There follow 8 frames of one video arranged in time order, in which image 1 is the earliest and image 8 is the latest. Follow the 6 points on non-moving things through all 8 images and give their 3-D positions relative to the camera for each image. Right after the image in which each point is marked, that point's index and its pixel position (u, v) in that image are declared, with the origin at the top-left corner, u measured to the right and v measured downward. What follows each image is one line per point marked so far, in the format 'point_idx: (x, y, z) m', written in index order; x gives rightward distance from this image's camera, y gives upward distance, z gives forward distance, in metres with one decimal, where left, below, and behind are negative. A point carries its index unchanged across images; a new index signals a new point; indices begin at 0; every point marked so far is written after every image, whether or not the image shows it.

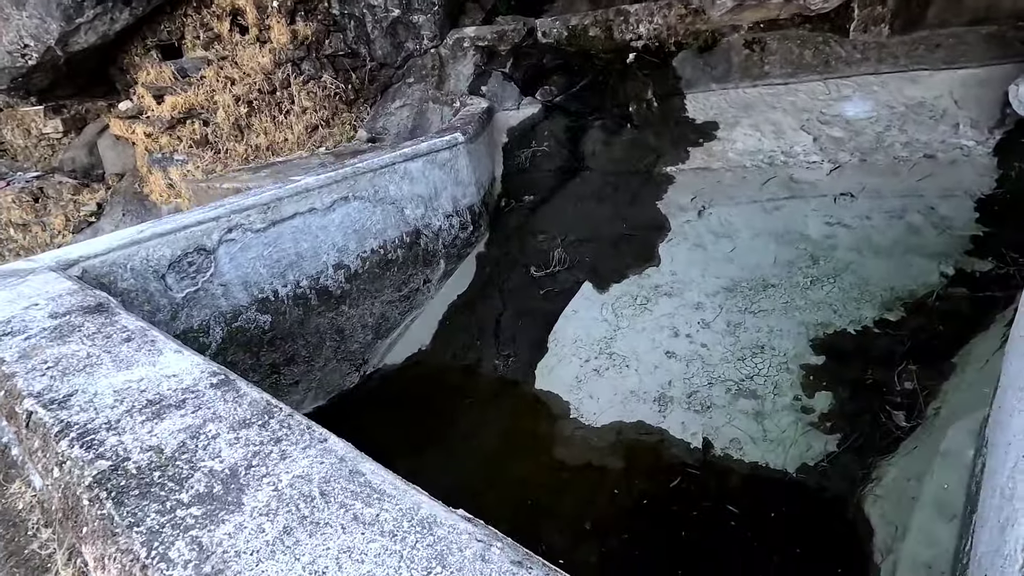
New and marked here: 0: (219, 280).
0: (-1.2, 0.0, +2.2) m
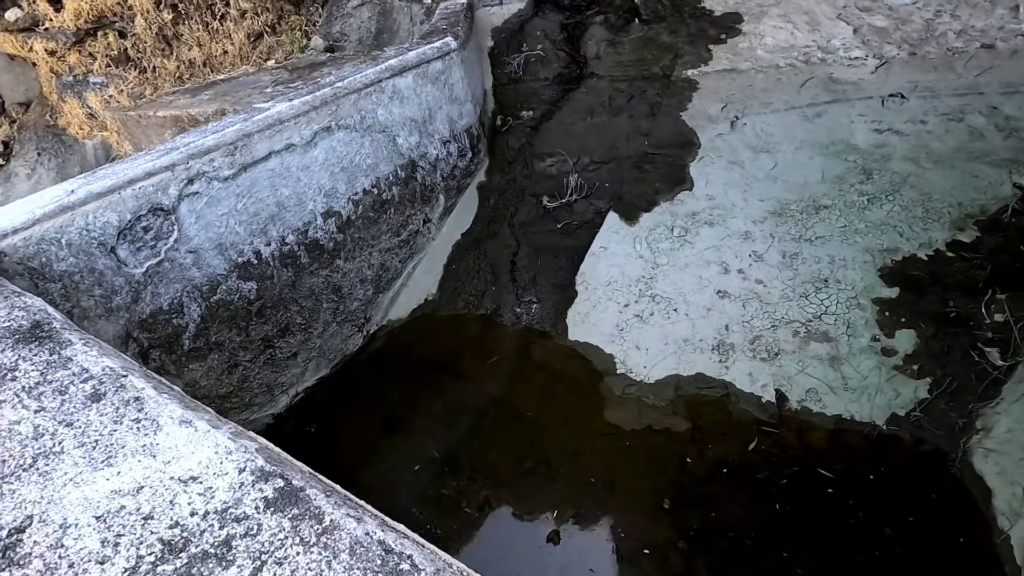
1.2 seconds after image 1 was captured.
0: (-1.1, +0.1, +1.8) m
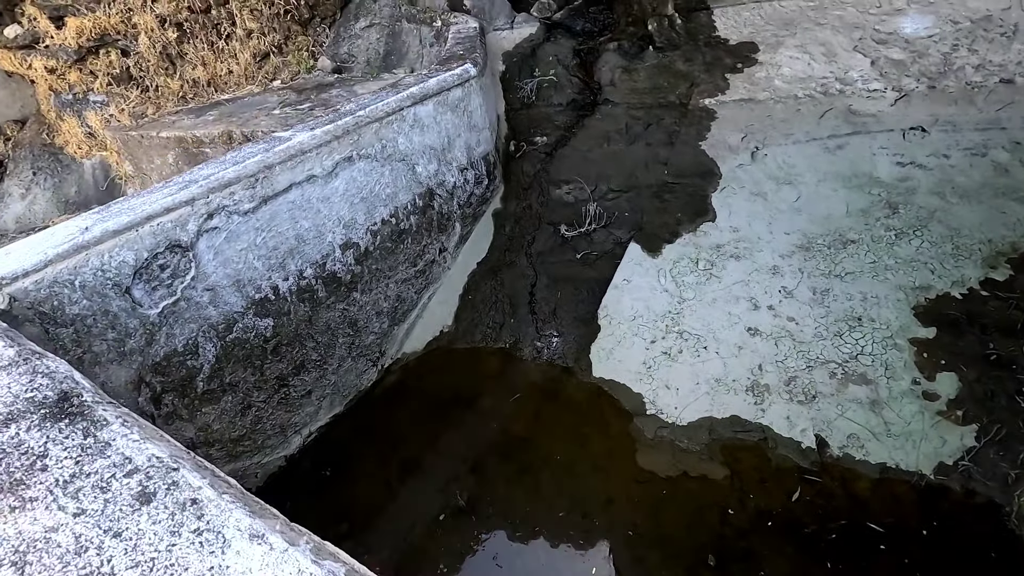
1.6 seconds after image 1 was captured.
0: (-1.0, 0.0, +1.7) m
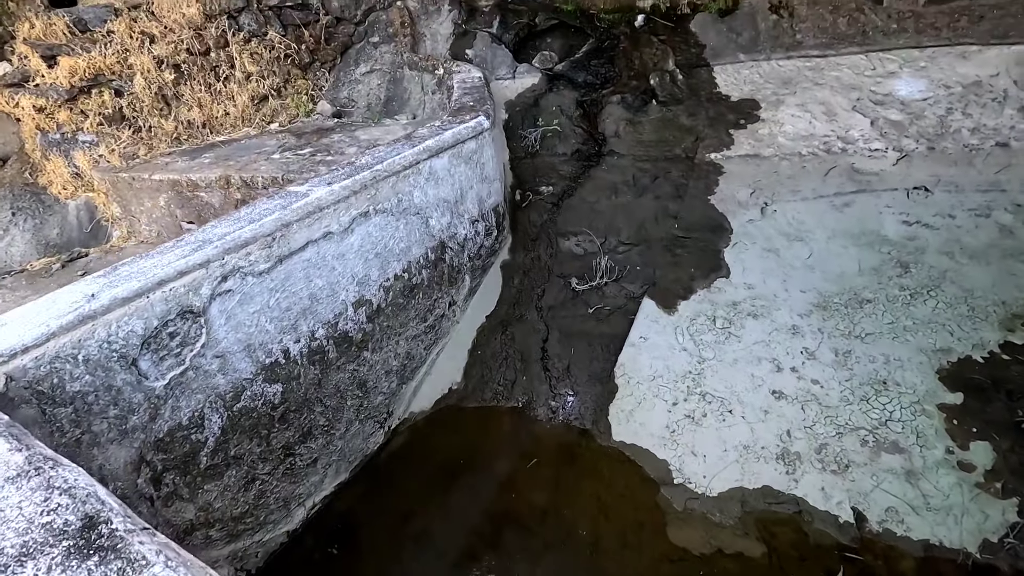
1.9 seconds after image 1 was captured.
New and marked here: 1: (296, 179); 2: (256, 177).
0: (-0.9, -0.2, +1.5) m
1: (-1.2, +0.6, +3.0) m
2: (-1.5, +0.6, +3.1) m
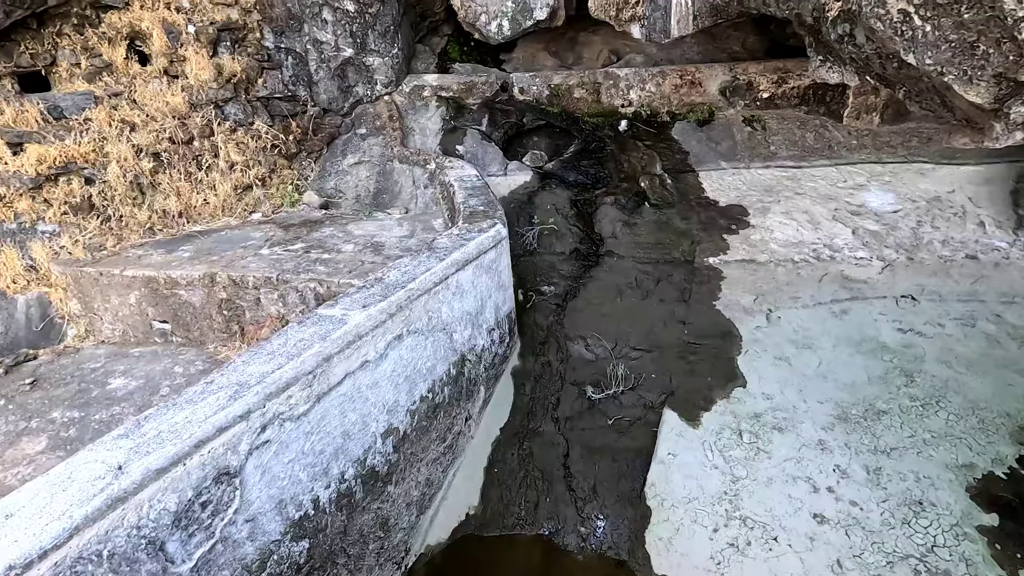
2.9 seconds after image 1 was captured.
0: (-0.7, -0.6, +1.3) m
1: (-1.1, 0.0, +2.8) m
2: (-1.4, +0.1, +2.9) m
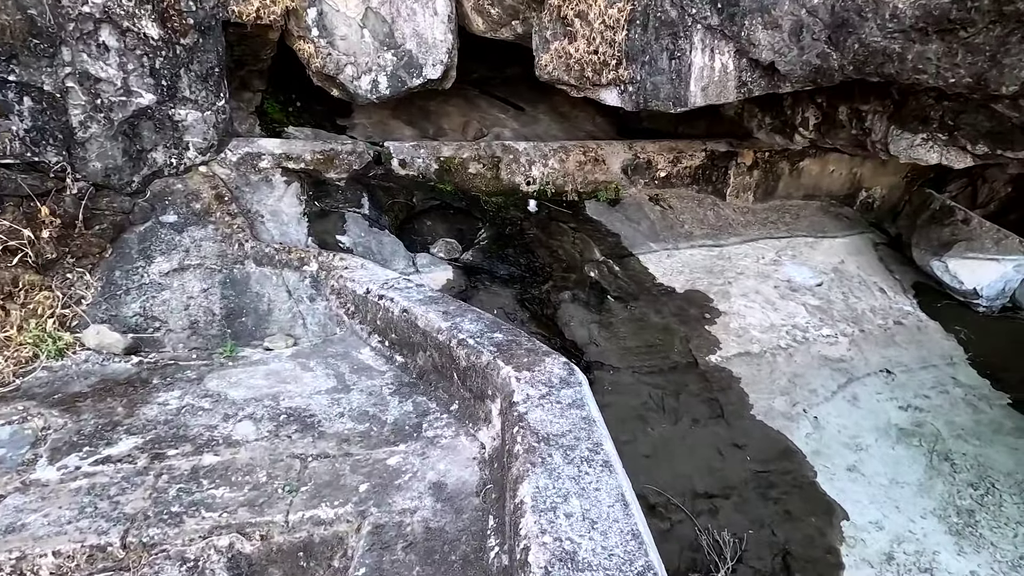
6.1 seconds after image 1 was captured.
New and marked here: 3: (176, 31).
0: (+0.3, -1.0, +0.2) m
1: (-0.9, -0.6, +1.3) m
2: (-1.1, -0.6, +1.3) m
3: (-1.6, +1.2, +2.6) m
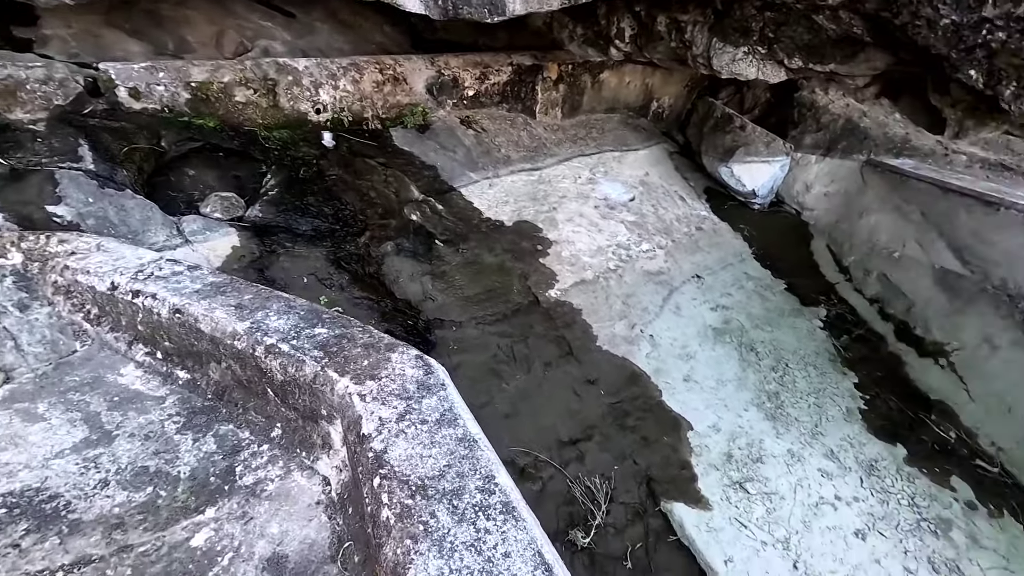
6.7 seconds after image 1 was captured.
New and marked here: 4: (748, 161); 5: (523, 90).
0: (+0.5, -1.0, +0.1) m
1: (-1.0, -0.7, +0.7) m
2: (-1.3, -0.8, +0.6) m
3: (-2.4, +1.1, +1.3) m
4: (+1.6, +0.9, +3.7) m
5: (+0.1, +1.4, +3.7) m
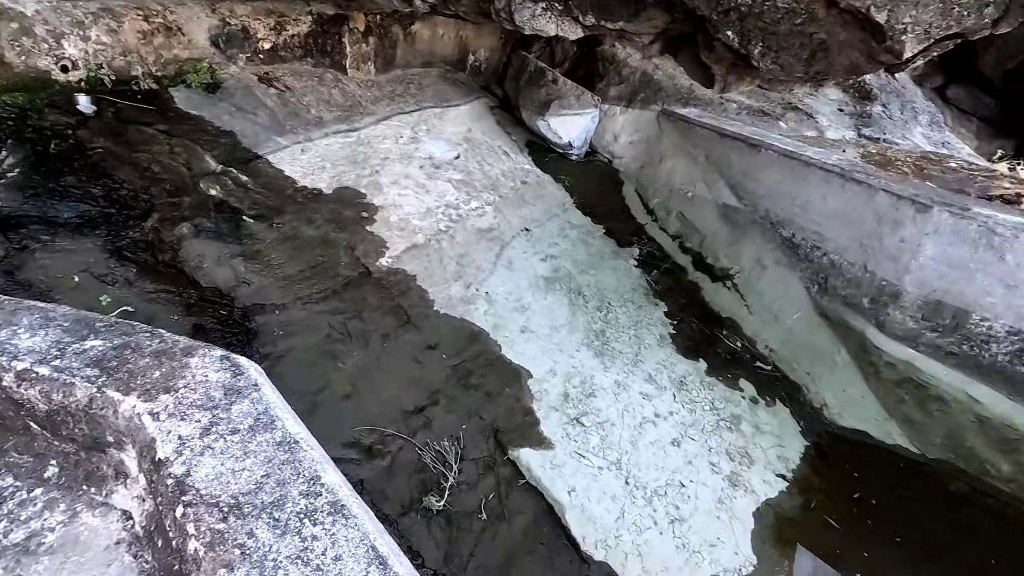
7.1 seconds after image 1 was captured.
0: (+0.5, -1.0, +0.3) m
1: (-1.2, -0.9, +0.5) m
2: (-1.3, -1.0, +0.3) m
3: (-2.8, +0.8, +0.5) m
4: (+0.4, +1.2, +3.8) m
5: (-1.2, +1.6, +3.4) m
